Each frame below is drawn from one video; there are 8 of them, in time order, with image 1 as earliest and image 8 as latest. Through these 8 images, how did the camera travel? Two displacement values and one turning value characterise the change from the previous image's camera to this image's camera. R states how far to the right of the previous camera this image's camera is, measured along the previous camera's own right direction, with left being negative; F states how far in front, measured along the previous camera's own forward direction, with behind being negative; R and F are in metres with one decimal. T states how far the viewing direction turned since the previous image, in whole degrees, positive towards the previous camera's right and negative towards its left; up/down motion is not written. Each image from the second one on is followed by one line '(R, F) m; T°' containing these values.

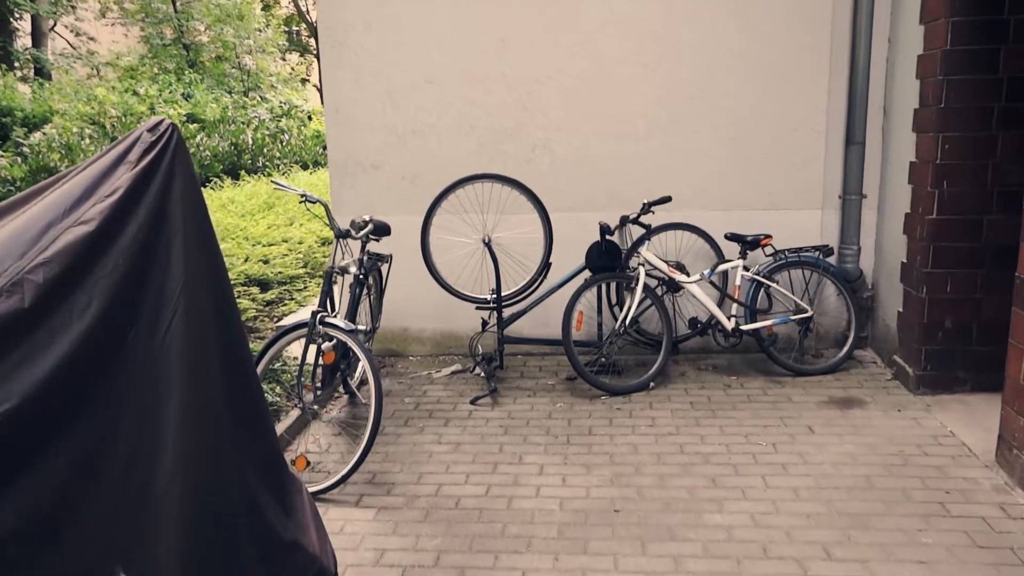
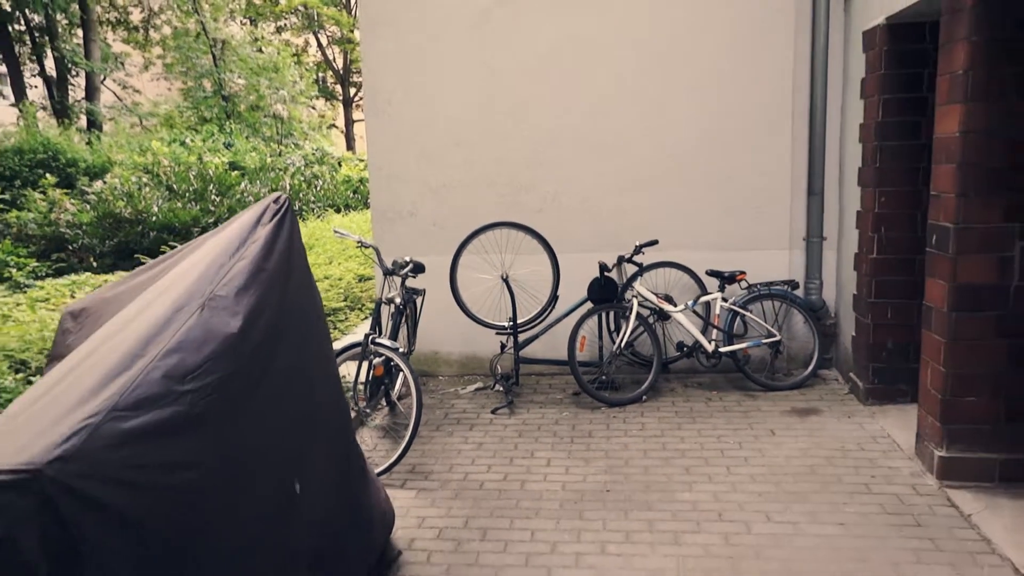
(0.0, -0.9) m; -1°
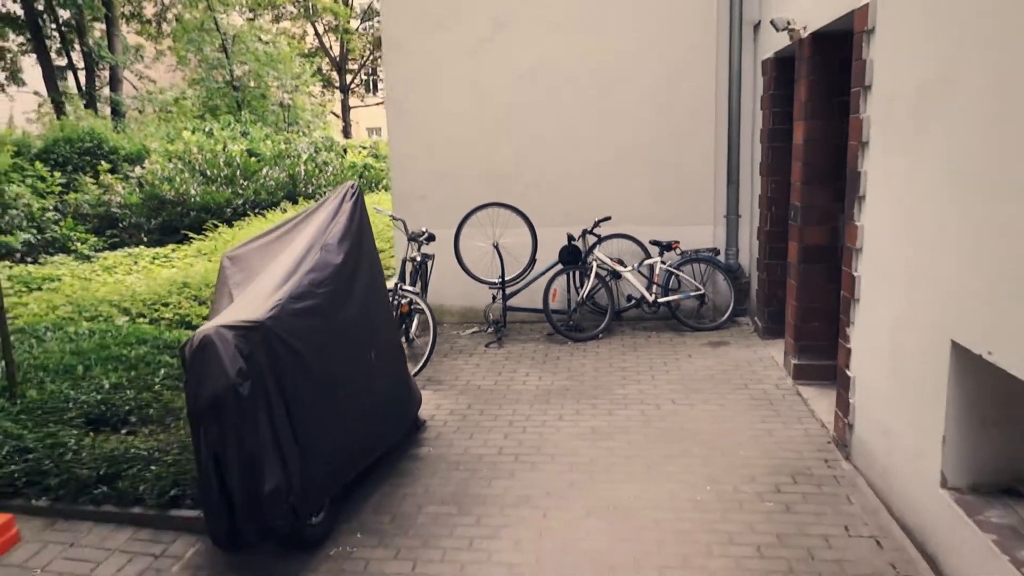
(0.0, -1.8) m; +1°
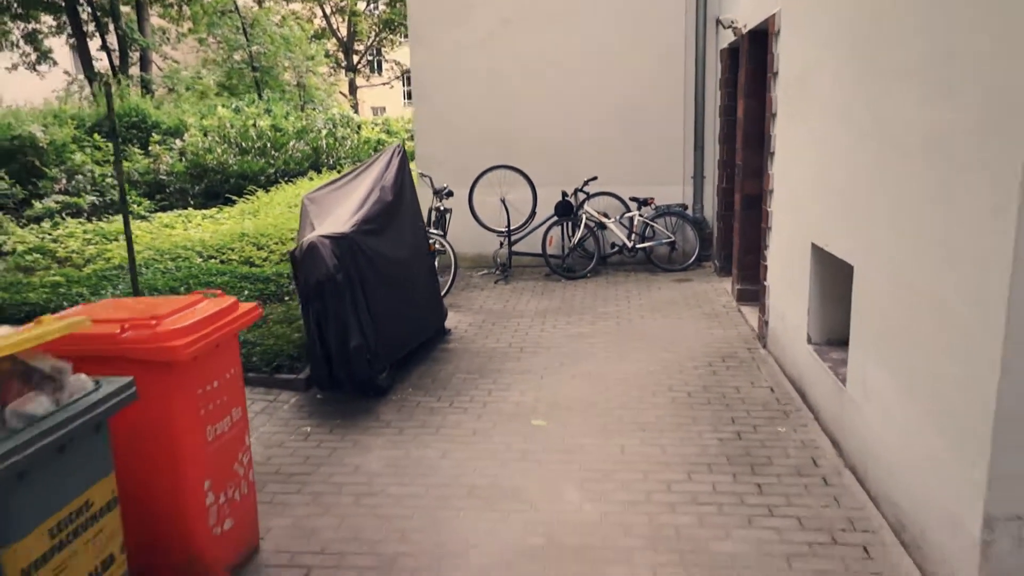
(-0.1, -1.7) m; 0°
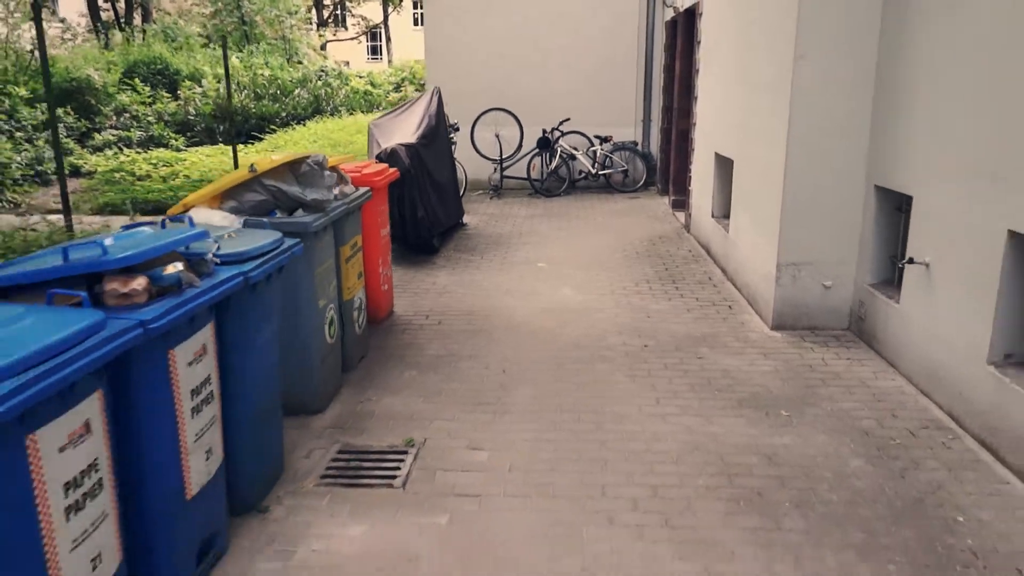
(-0.6, -2.8) m; +4°
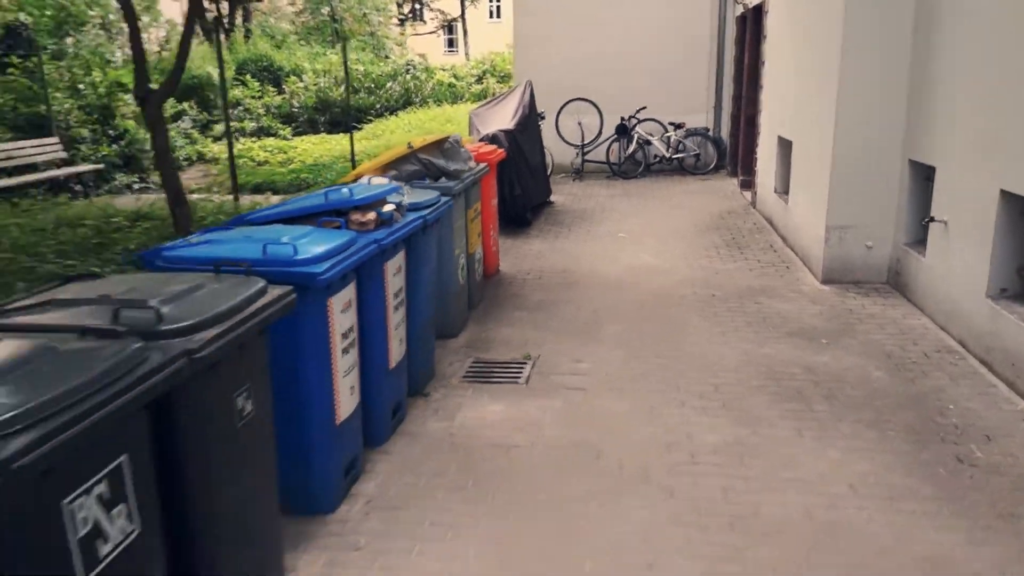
(-0.2, -1.2) m; -5°
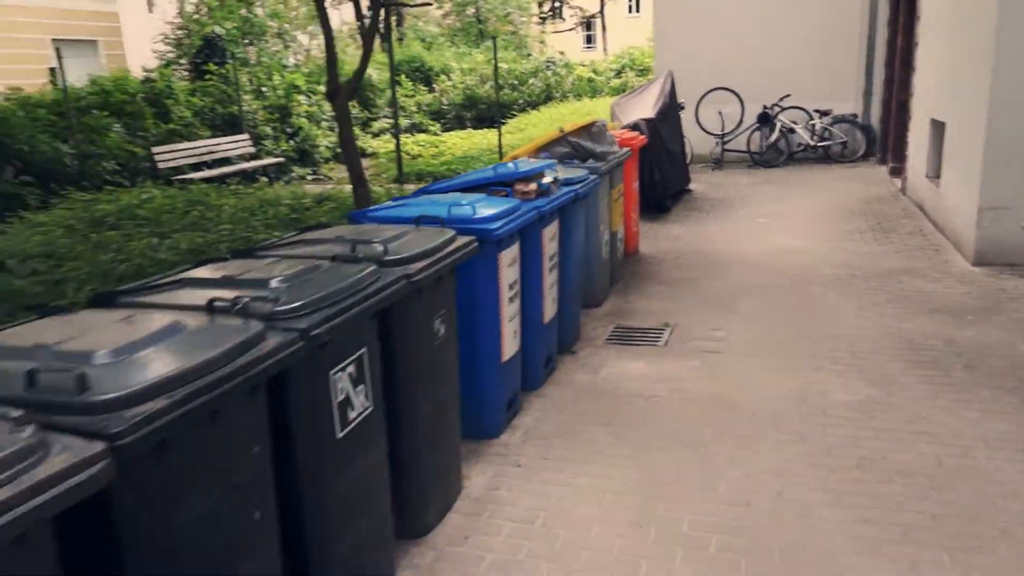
(0.0, -0.5) m; -10°
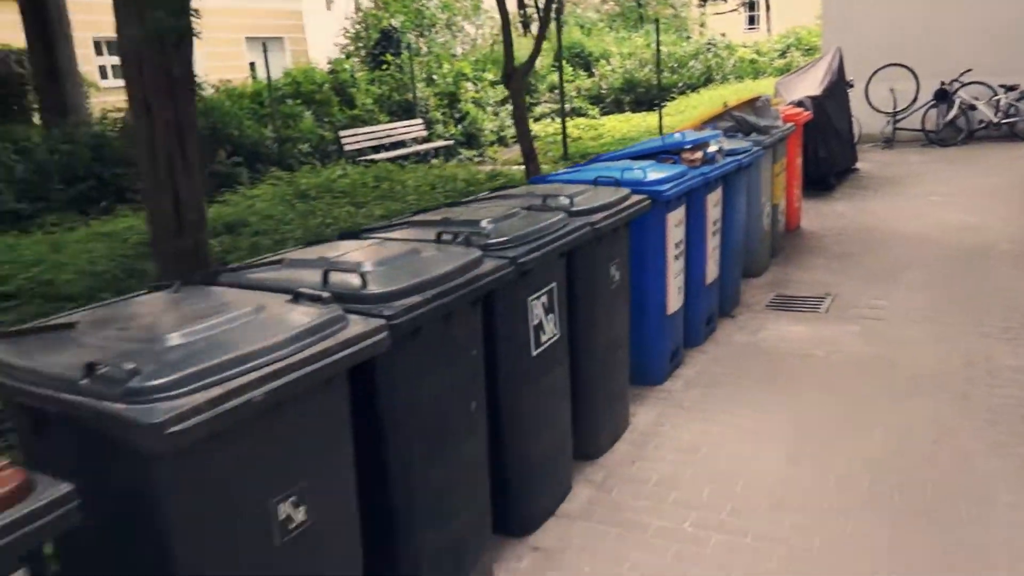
(-0.1, -0.4) m; -11°
